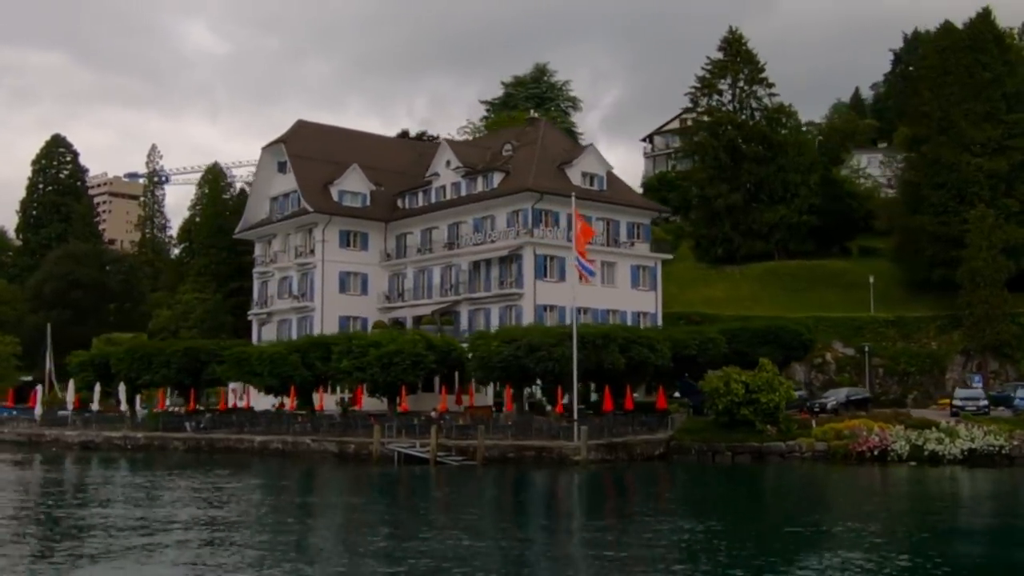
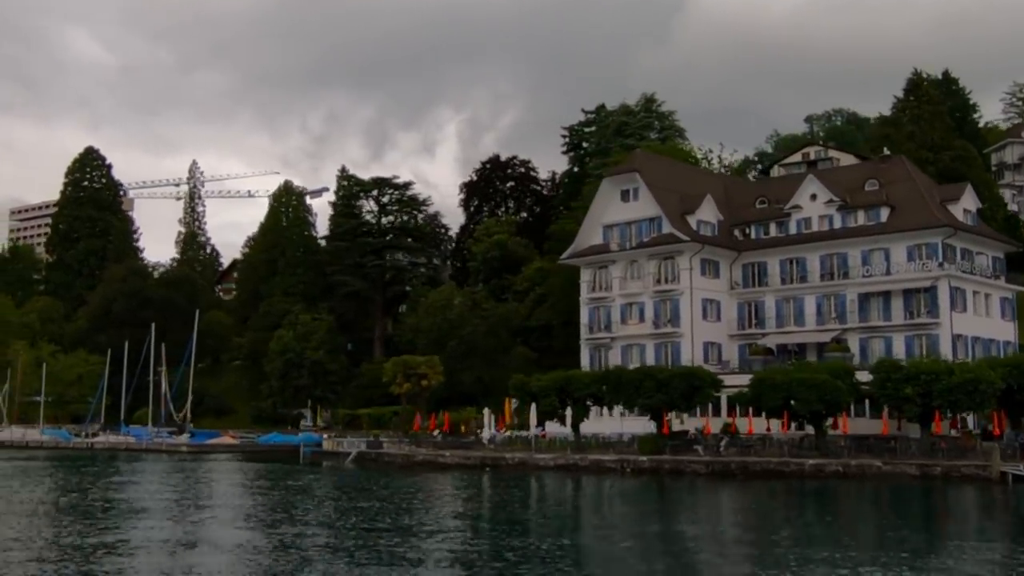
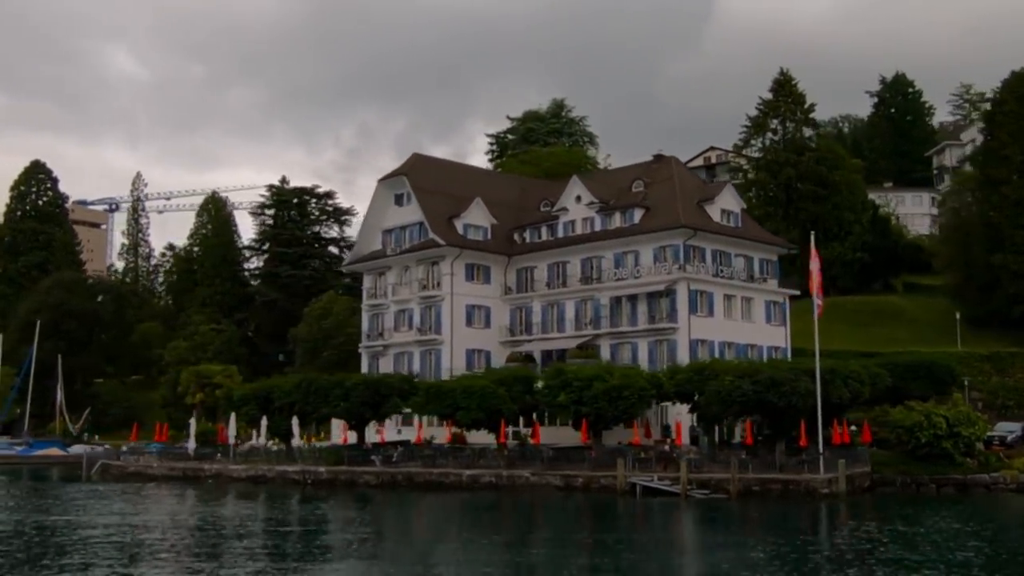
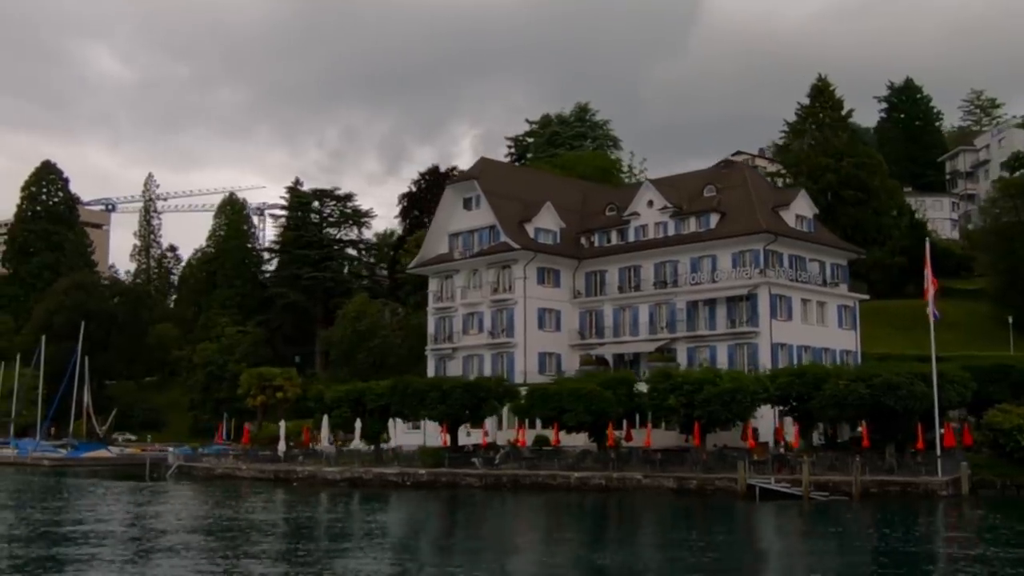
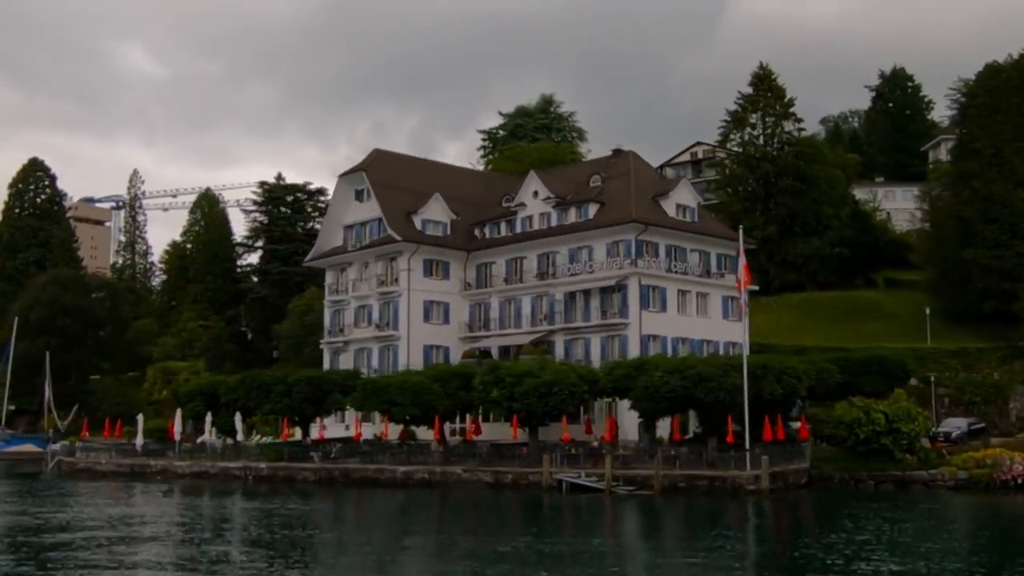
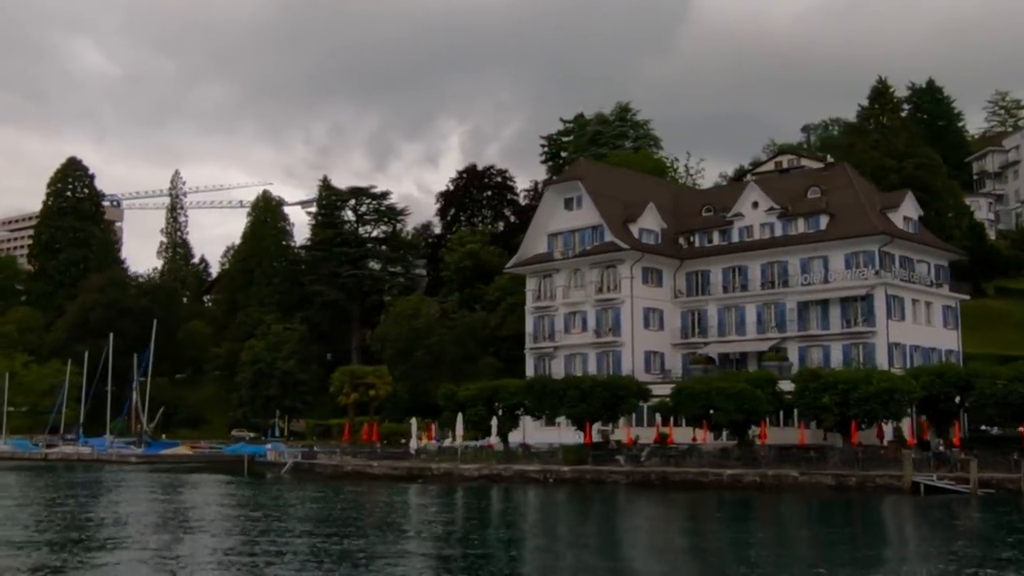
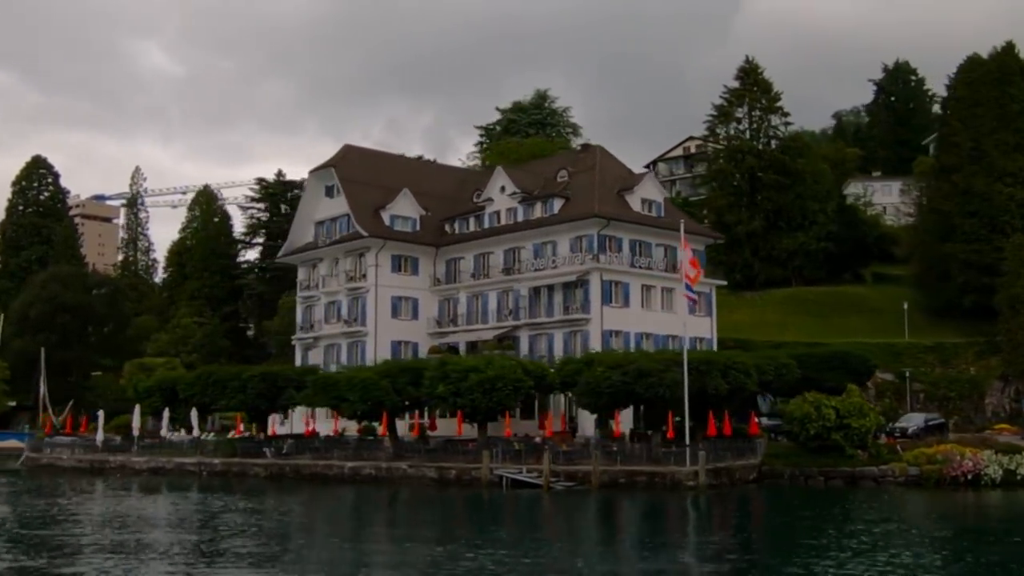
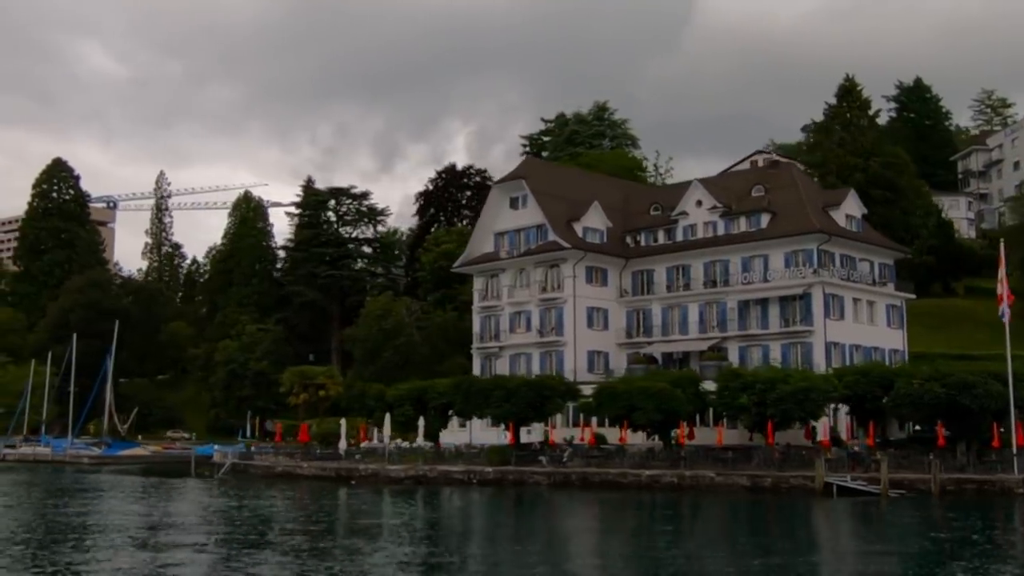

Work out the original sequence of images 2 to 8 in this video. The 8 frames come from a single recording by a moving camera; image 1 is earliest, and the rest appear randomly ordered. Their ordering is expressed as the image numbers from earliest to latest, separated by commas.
7, 5, 3, 4, 8, 6, 2
